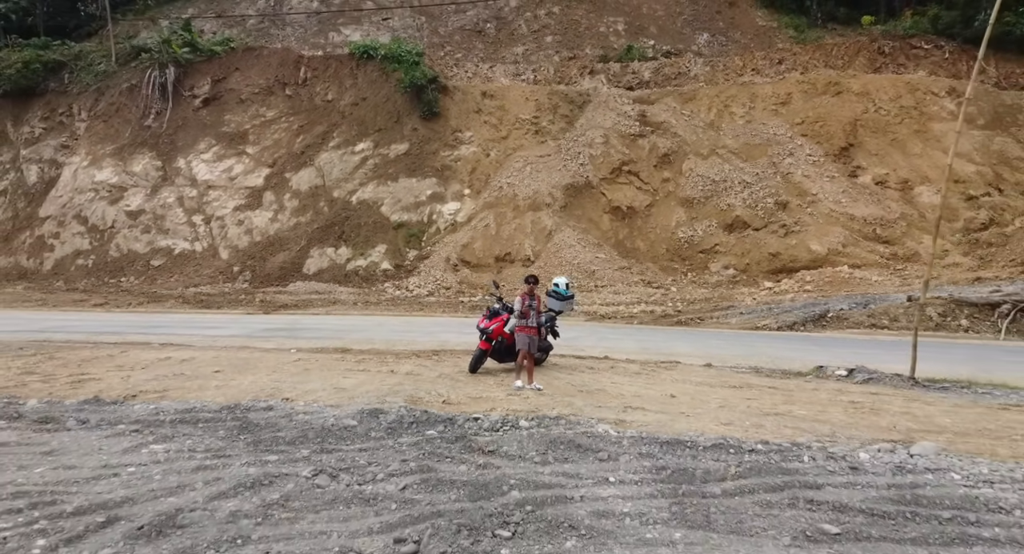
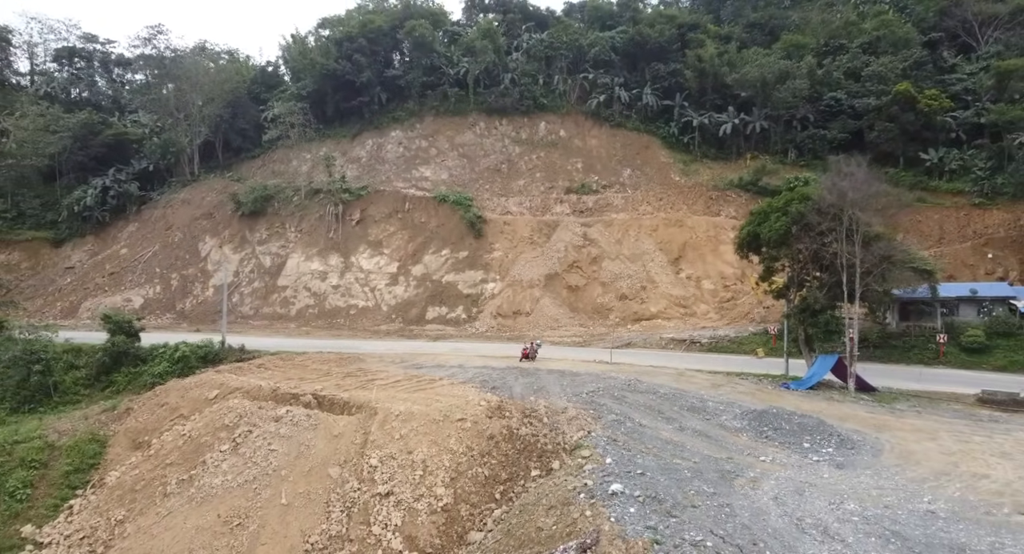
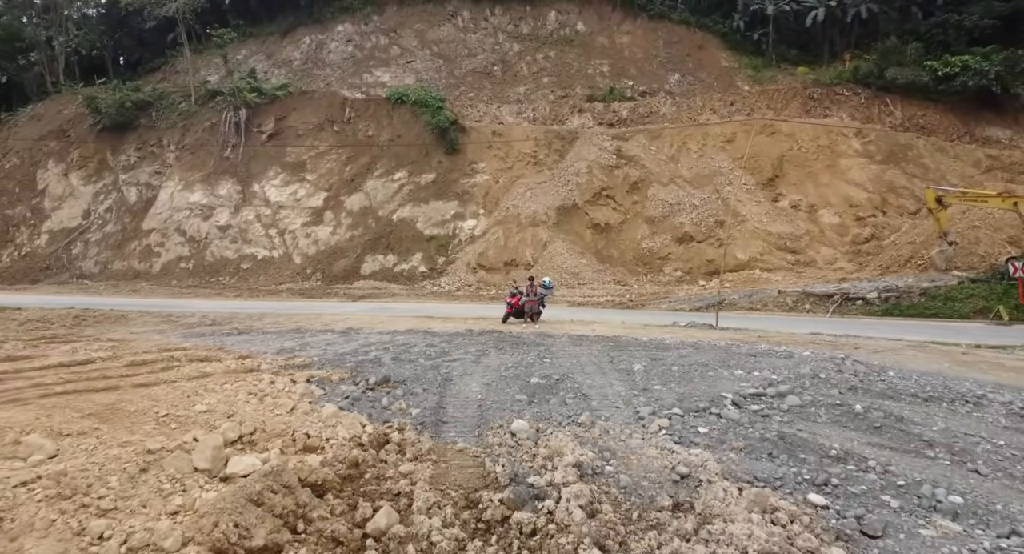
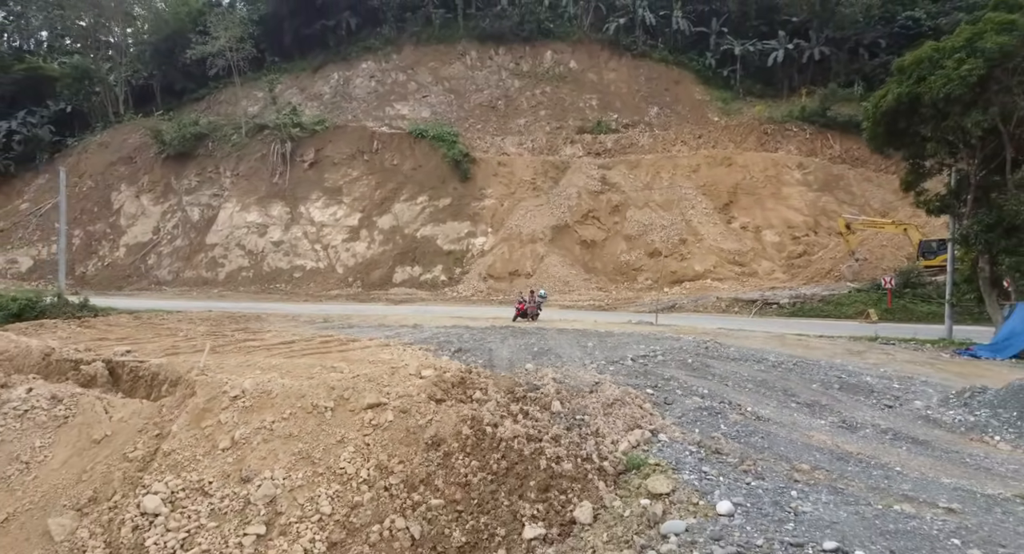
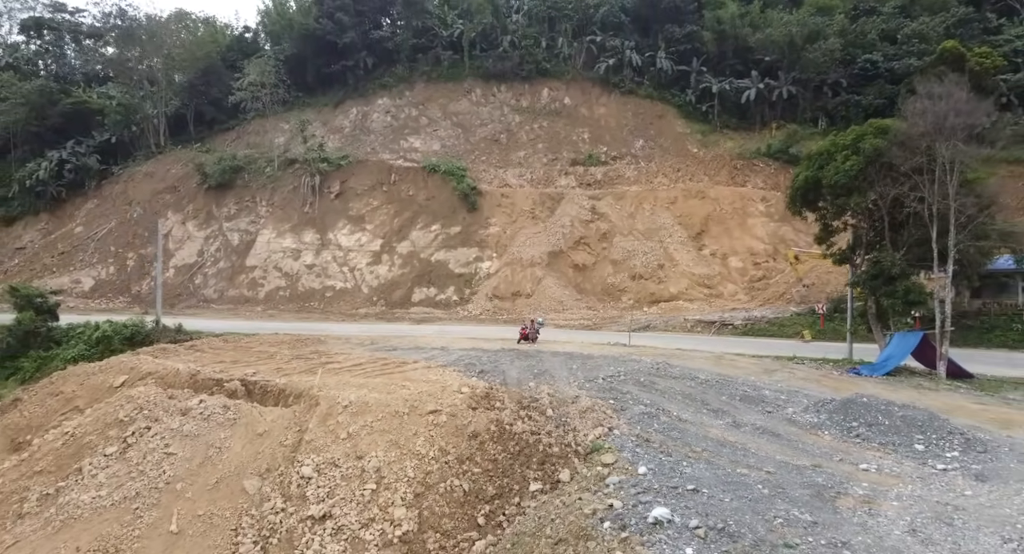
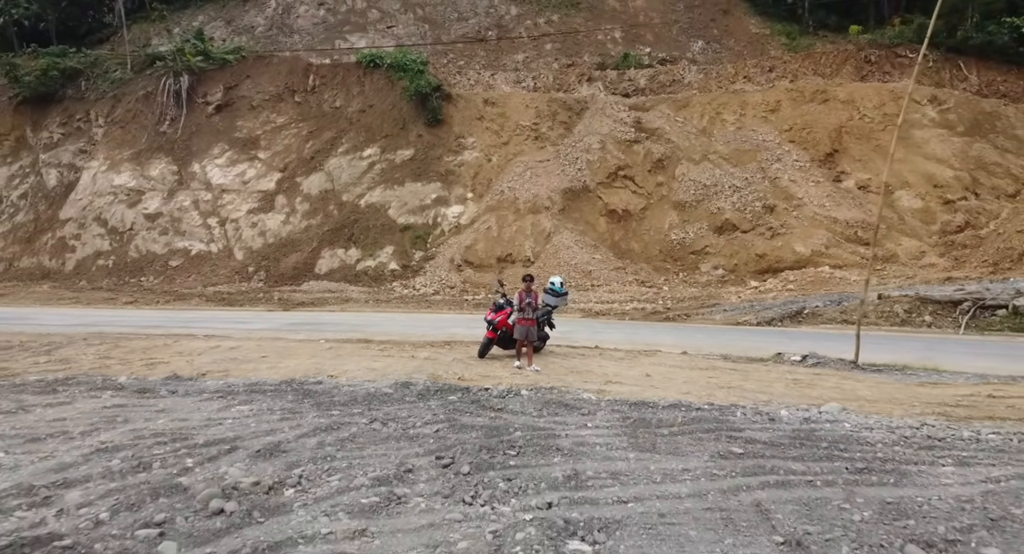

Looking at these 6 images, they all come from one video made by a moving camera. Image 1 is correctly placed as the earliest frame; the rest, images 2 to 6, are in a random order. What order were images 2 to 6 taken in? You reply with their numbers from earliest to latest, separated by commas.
6, 3, 4, 5, 2
